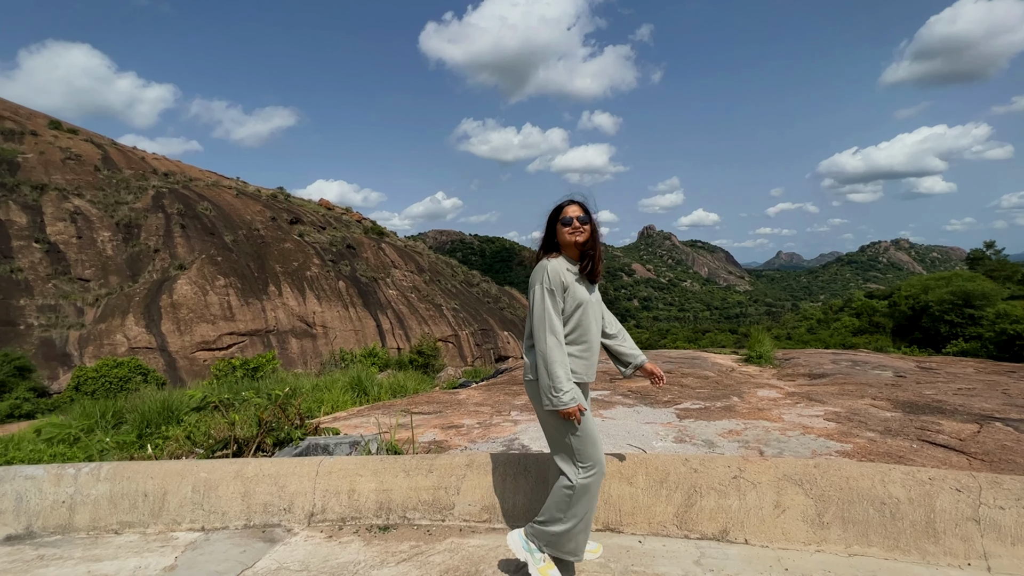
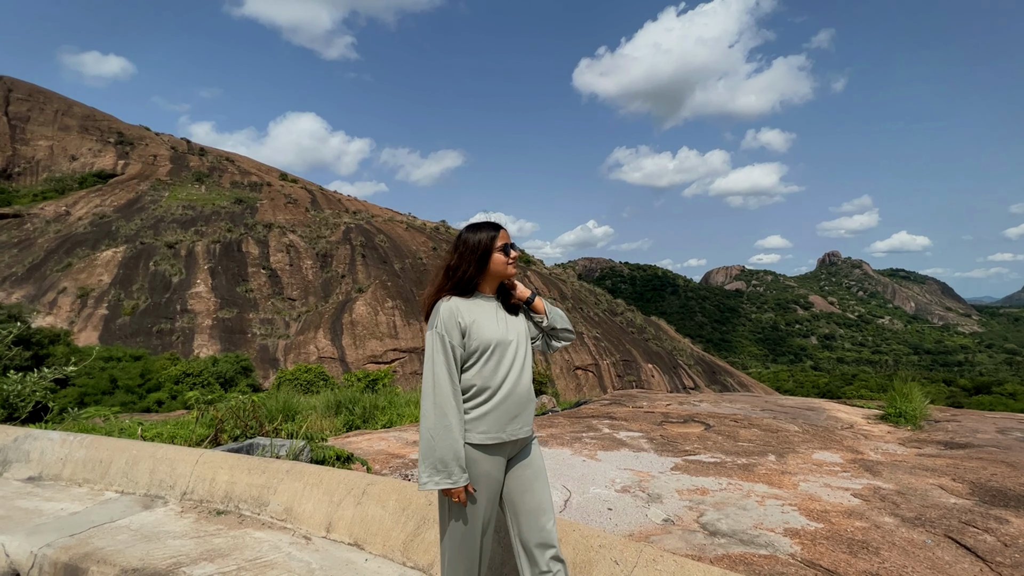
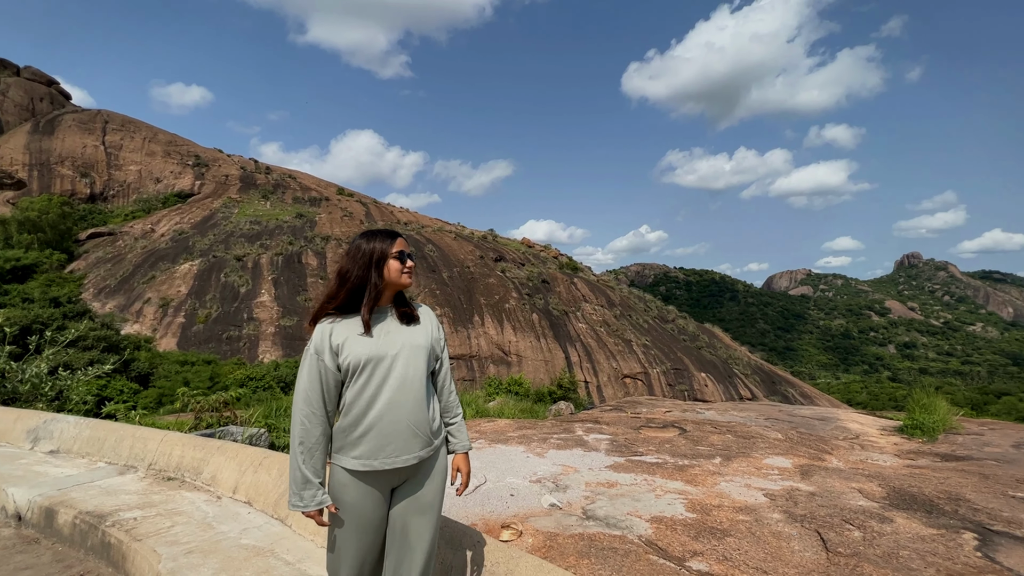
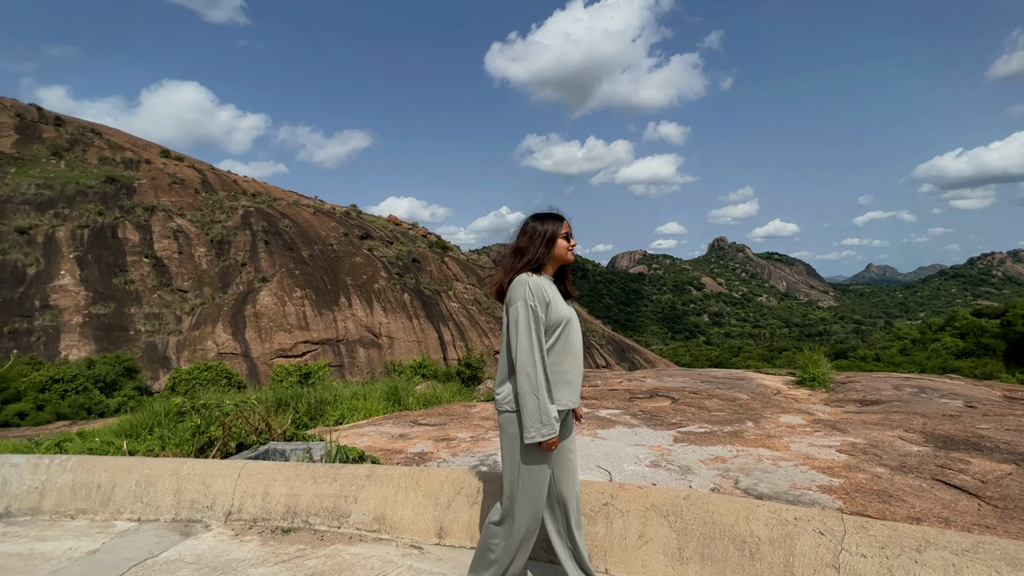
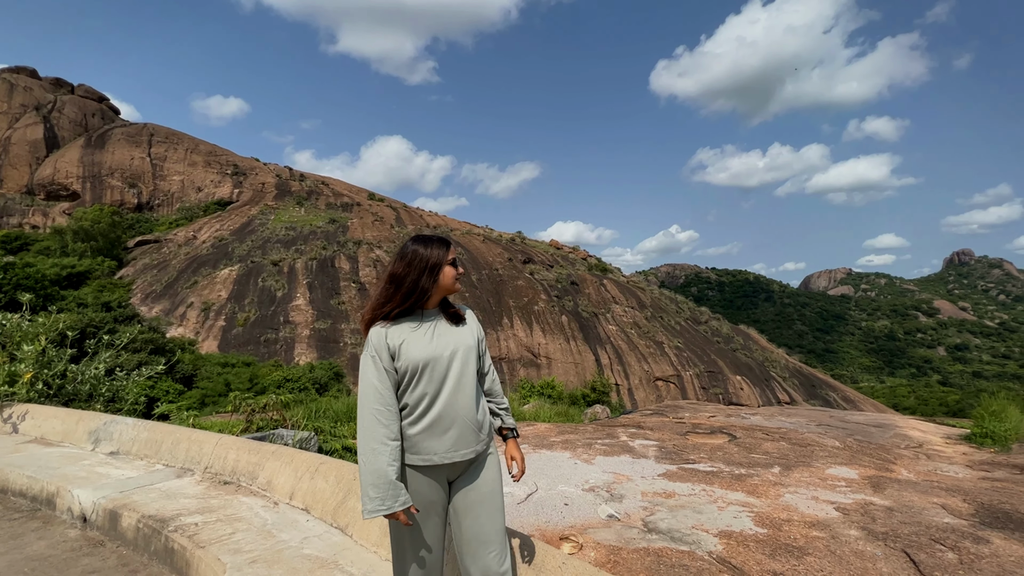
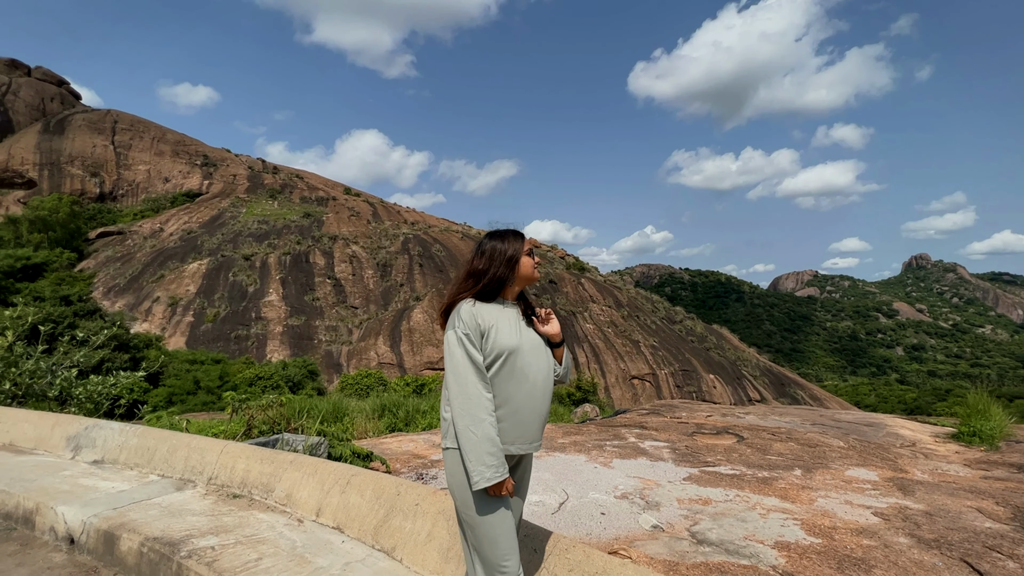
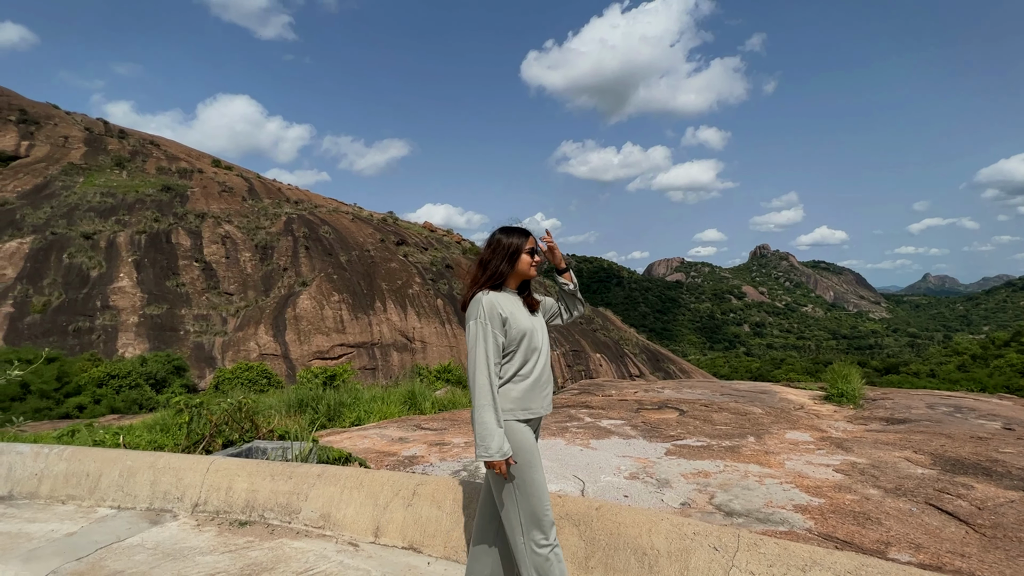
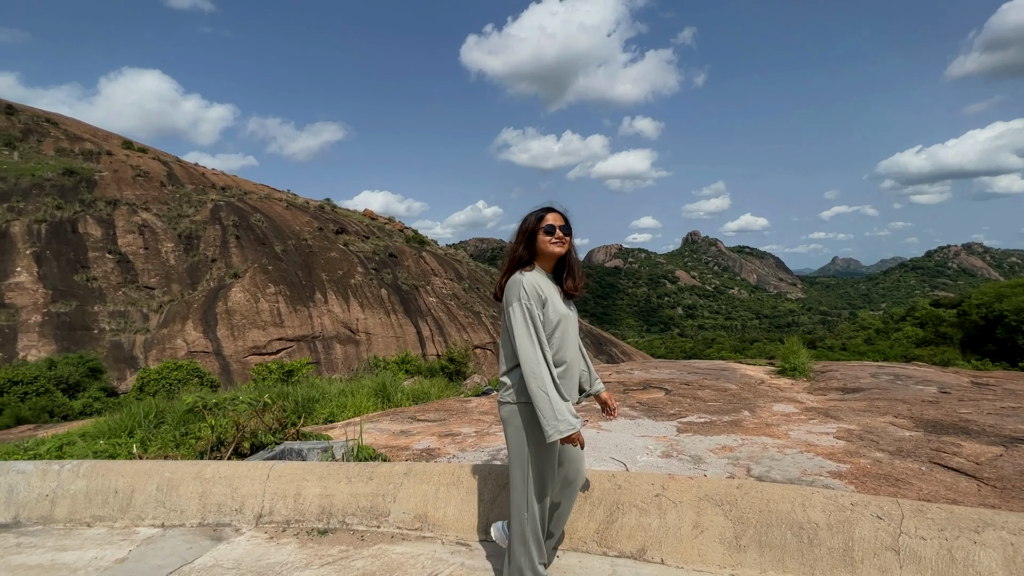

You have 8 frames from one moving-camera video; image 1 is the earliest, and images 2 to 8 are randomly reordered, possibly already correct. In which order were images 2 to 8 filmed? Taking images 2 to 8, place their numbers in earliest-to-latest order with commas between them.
8, 4, 7, 2, 6, 5, 3
